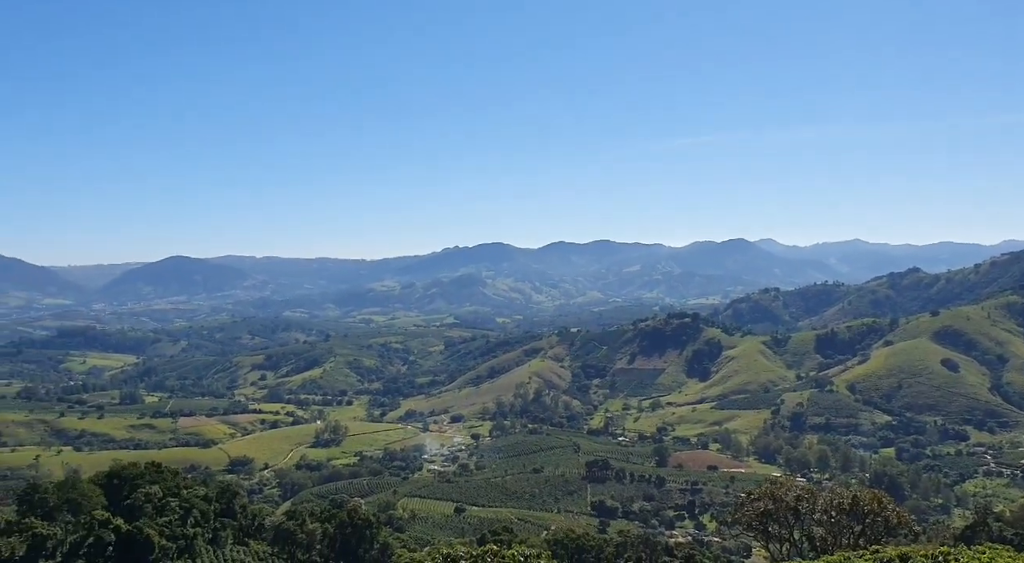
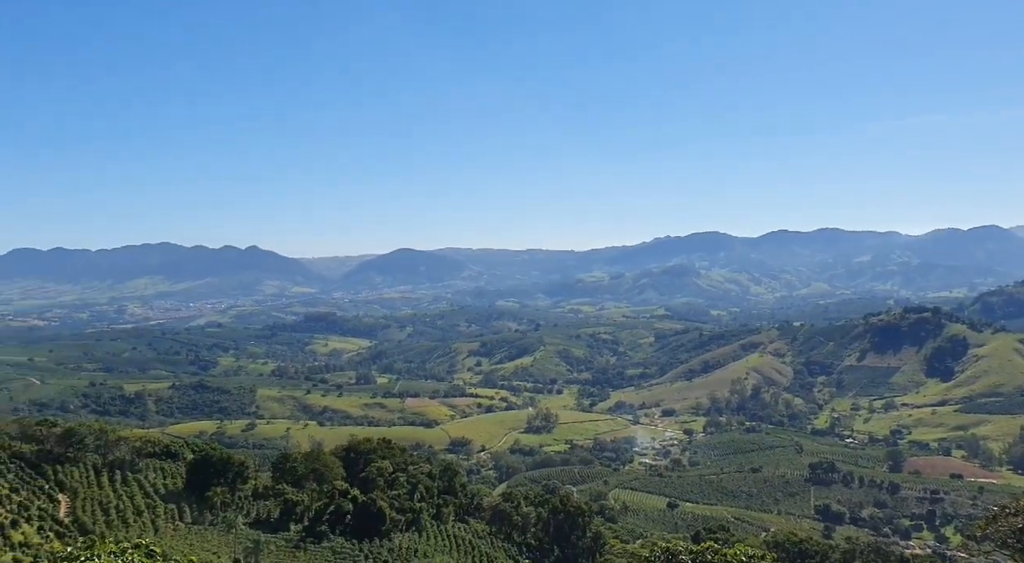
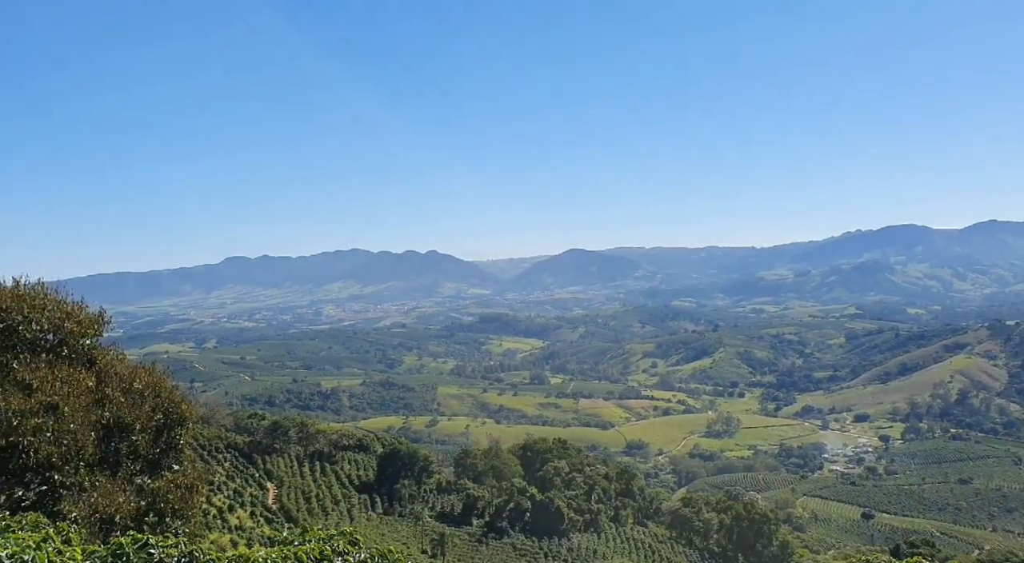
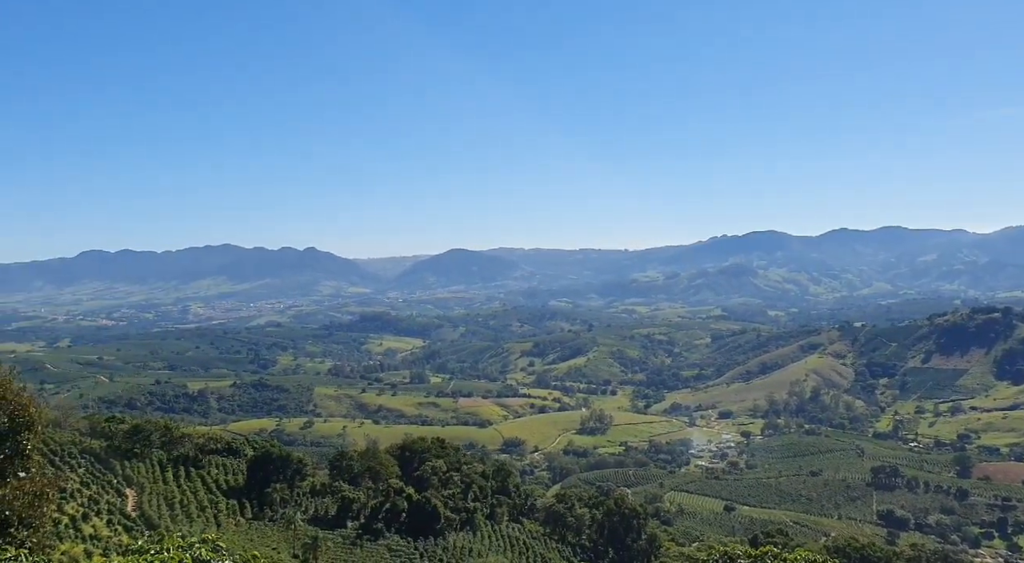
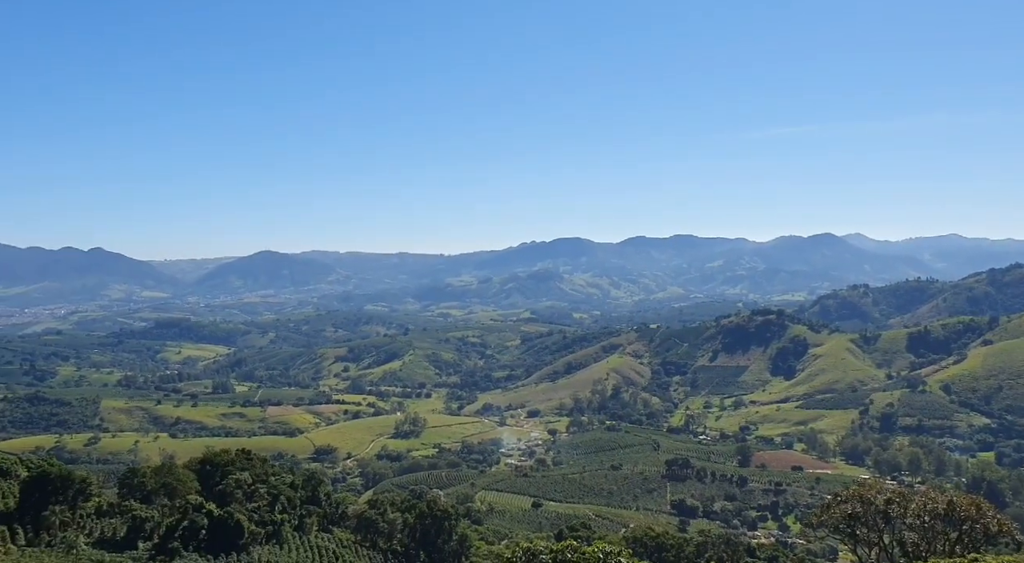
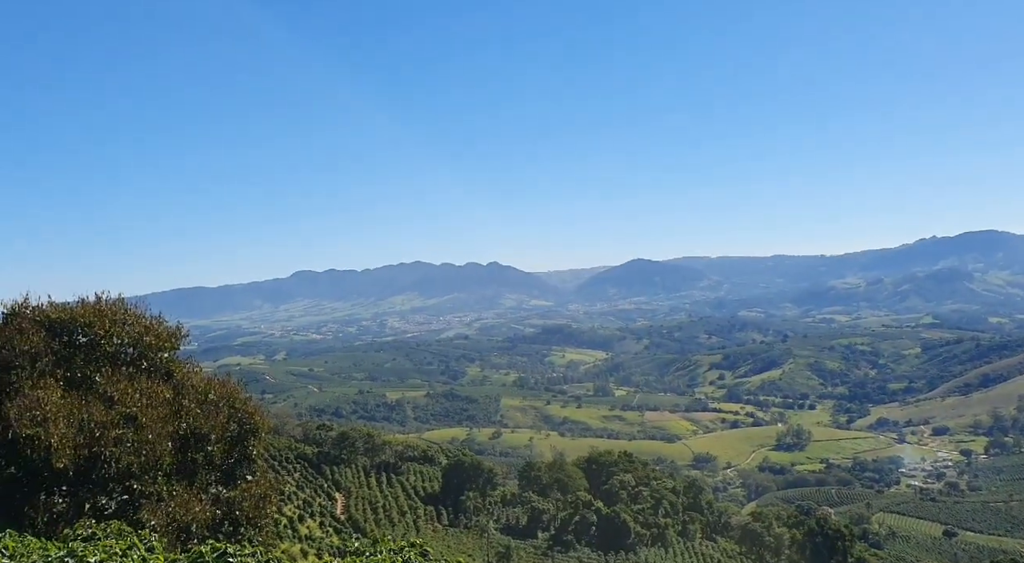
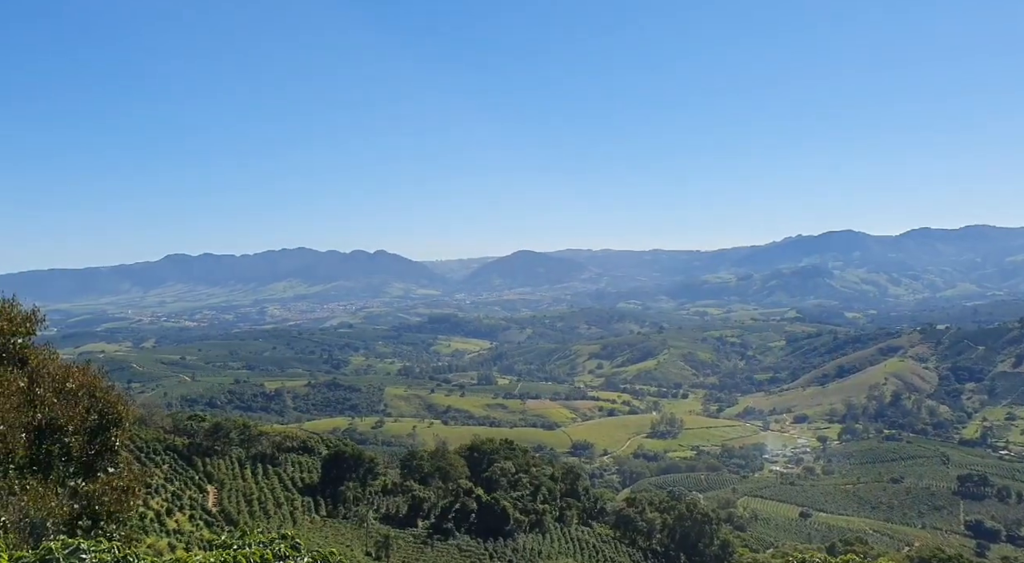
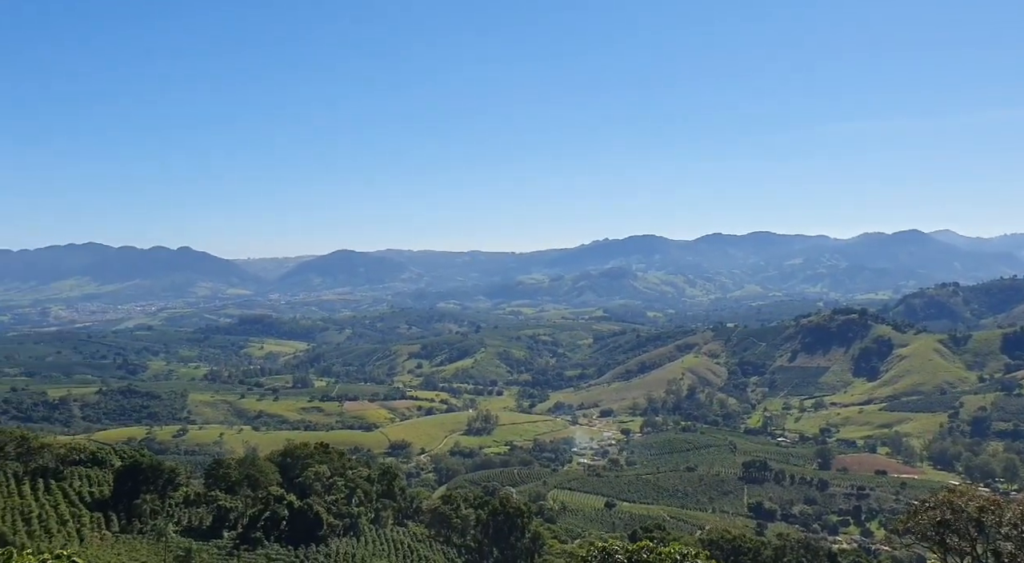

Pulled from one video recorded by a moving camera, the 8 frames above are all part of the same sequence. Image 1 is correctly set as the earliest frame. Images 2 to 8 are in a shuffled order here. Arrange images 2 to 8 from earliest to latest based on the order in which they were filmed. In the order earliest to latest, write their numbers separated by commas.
5, 8, 2, 4, 7, 3, 6
